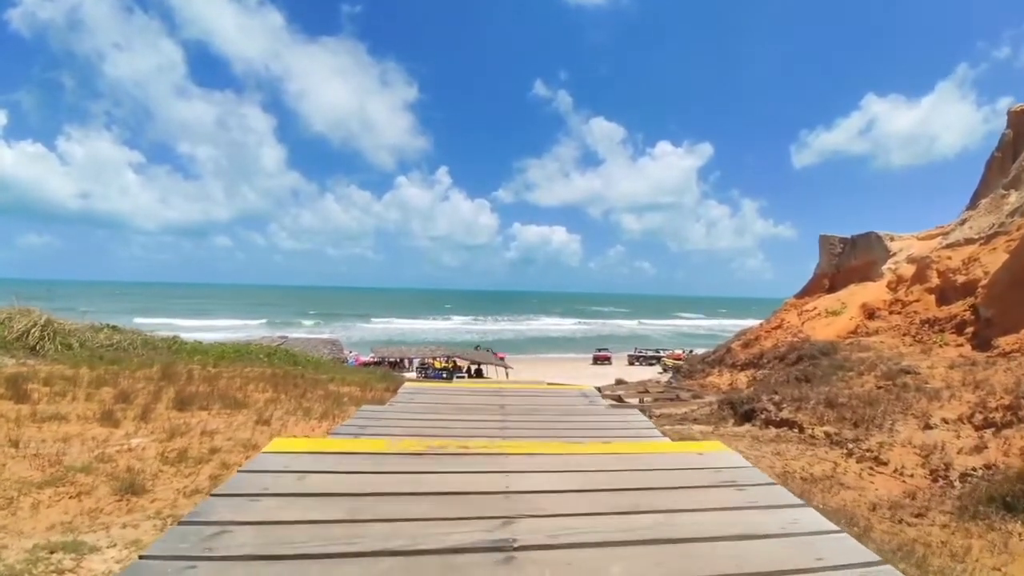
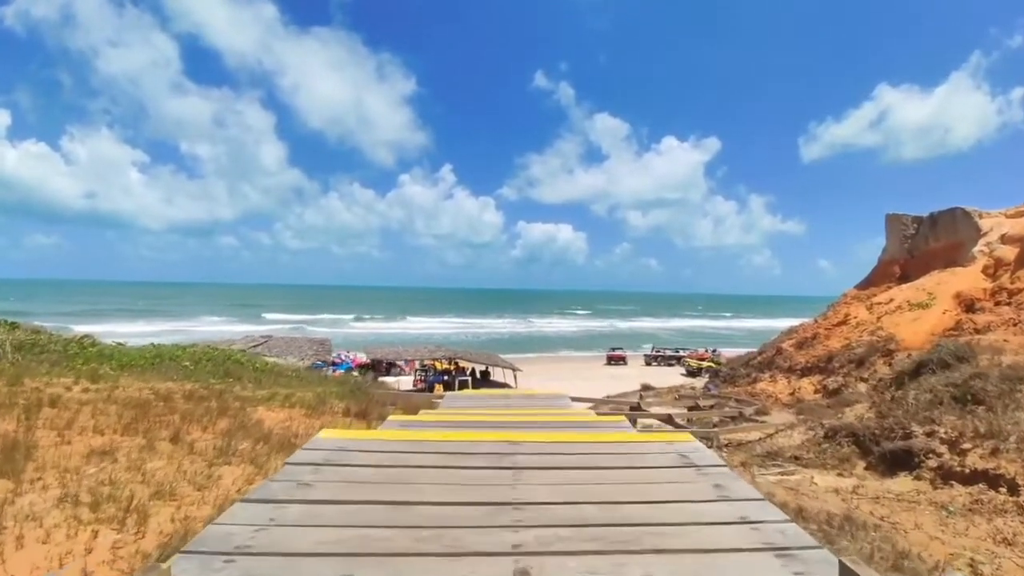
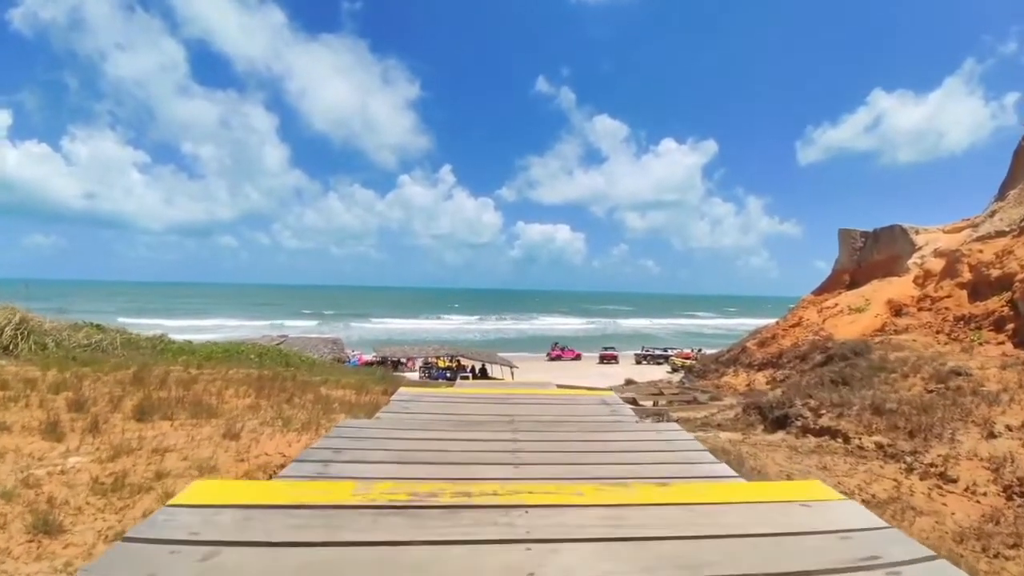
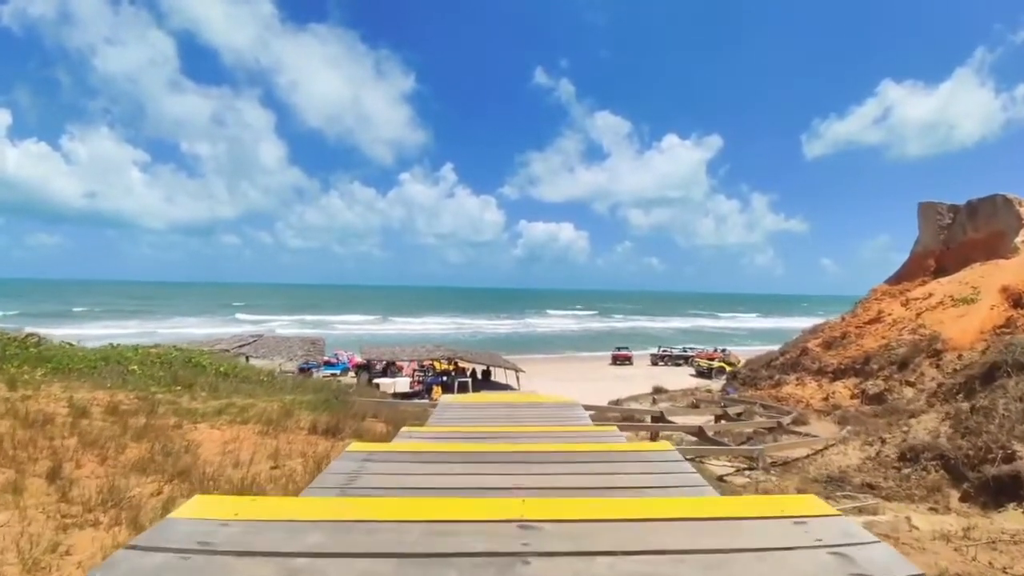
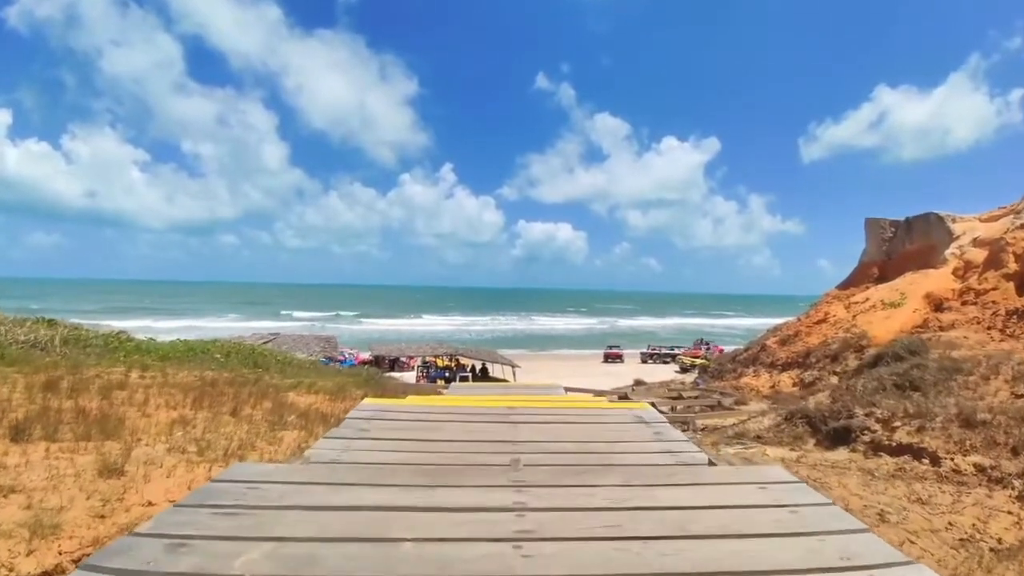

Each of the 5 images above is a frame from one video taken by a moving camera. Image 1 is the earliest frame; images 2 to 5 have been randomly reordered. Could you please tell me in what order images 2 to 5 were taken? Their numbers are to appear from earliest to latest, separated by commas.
3, 5, 2, 4
